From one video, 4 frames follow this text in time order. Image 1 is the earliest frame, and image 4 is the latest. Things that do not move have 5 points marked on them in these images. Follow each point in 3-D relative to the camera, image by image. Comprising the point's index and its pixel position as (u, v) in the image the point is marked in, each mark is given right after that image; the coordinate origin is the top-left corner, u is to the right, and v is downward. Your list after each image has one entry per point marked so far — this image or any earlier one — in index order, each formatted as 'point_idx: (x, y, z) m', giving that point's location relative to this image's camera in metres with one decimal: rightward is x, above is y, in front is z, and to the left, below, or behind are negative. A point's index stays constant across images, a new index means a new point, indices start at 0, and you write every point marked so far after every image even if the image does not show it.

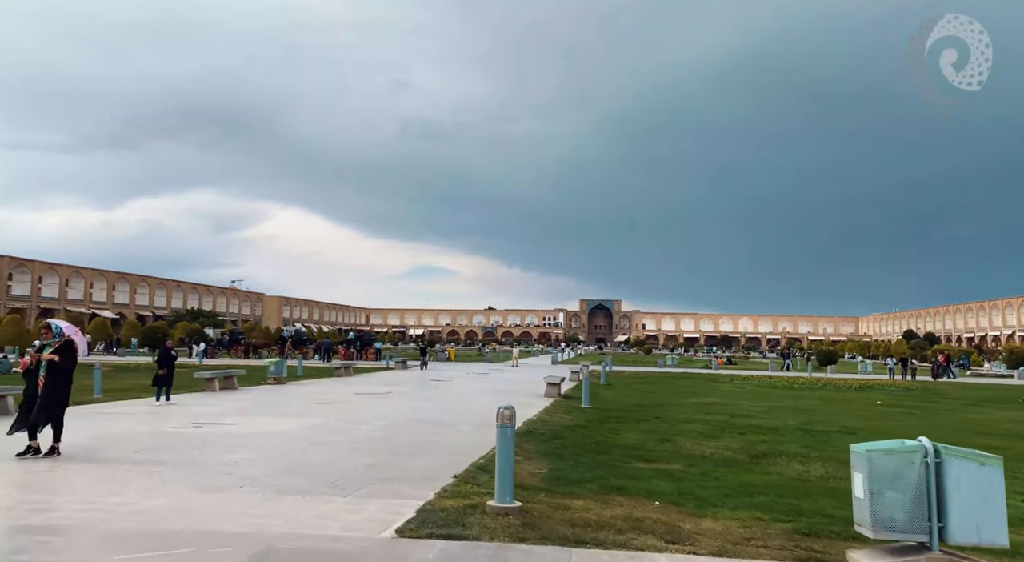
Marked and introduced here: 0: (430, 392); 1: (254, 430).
0: (-2.0, -2.7, +15.7) m
1: (-3.5, -2.0, +8.8) m
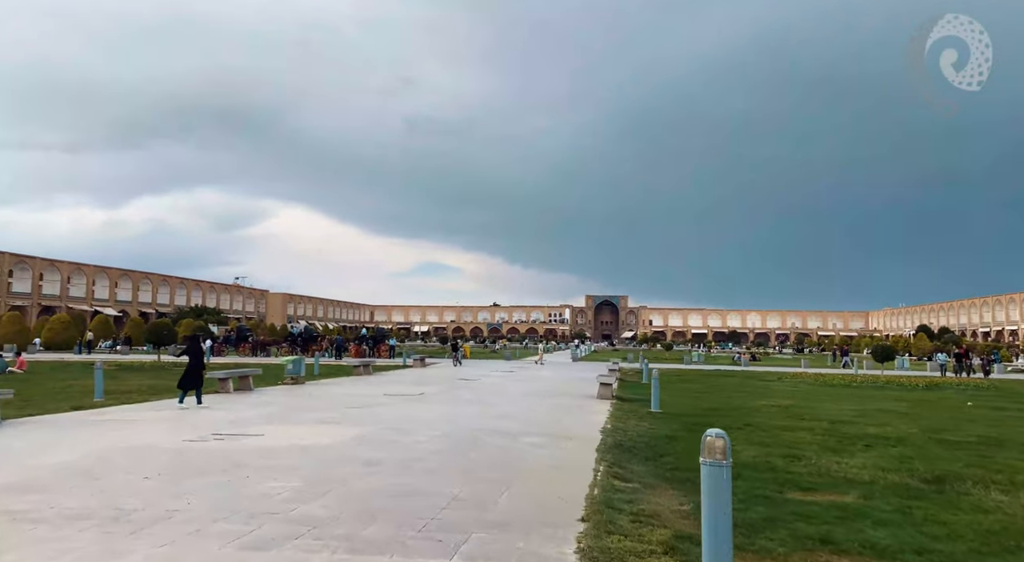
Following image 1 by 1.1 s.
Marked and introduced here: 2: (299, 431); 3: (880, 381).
0: (-1.0, -2.5, +14.2) m
1: (-2.5, -1.8, +7.2) m
2: (-2.8, -2.0, +8.3) m
3: (+11.2, -3.1, +19.5) m
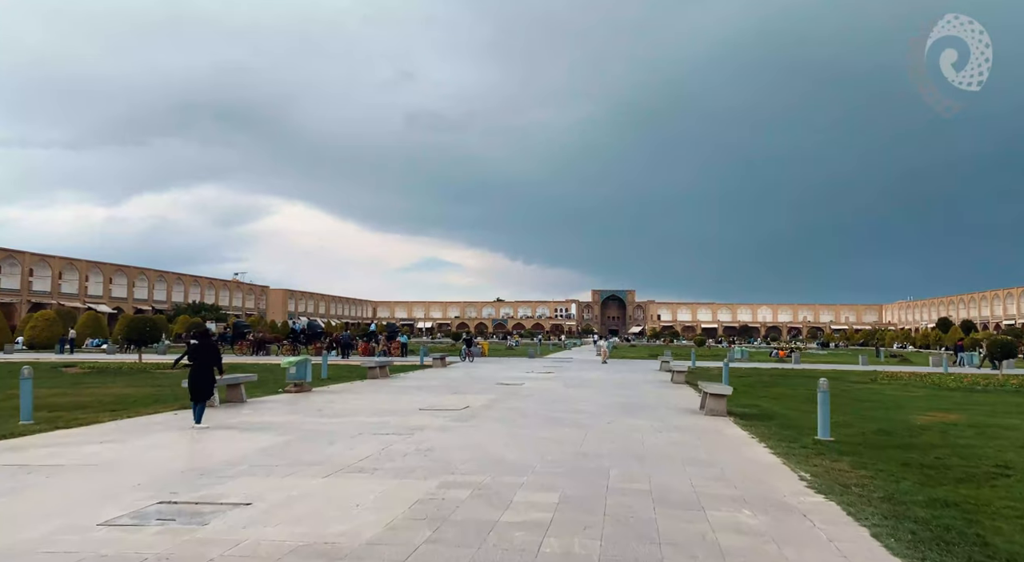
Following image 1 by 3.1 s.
0: (+0.2, -2.1, +10.8) m
1: (-1.3, -1.5, +3.8) m
2: (-1.5, -1.6, +4.9) m
3: (+12.5, -2.6, +16.0) m
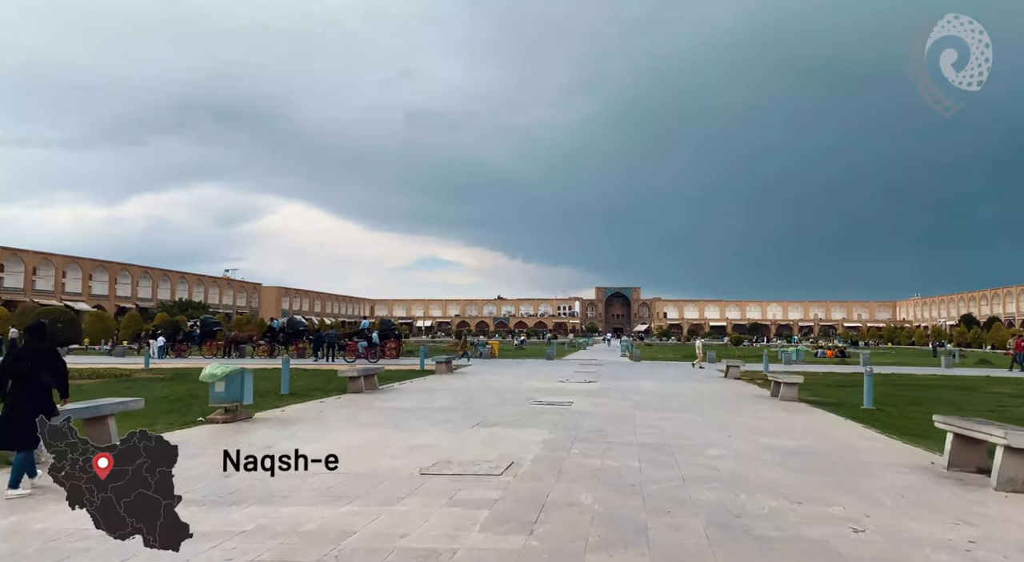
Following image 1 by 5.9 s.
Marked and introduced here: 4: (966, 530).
0: (+1.0, -1.6, +5.7) m
1: (-0.6, -1.1, -1.2) m
2: (-0.8, -1.2, -0.1) m
3: (+13.2, -2.1, +11.0) m
4: (+2.7, -1.5, +4.0) m
